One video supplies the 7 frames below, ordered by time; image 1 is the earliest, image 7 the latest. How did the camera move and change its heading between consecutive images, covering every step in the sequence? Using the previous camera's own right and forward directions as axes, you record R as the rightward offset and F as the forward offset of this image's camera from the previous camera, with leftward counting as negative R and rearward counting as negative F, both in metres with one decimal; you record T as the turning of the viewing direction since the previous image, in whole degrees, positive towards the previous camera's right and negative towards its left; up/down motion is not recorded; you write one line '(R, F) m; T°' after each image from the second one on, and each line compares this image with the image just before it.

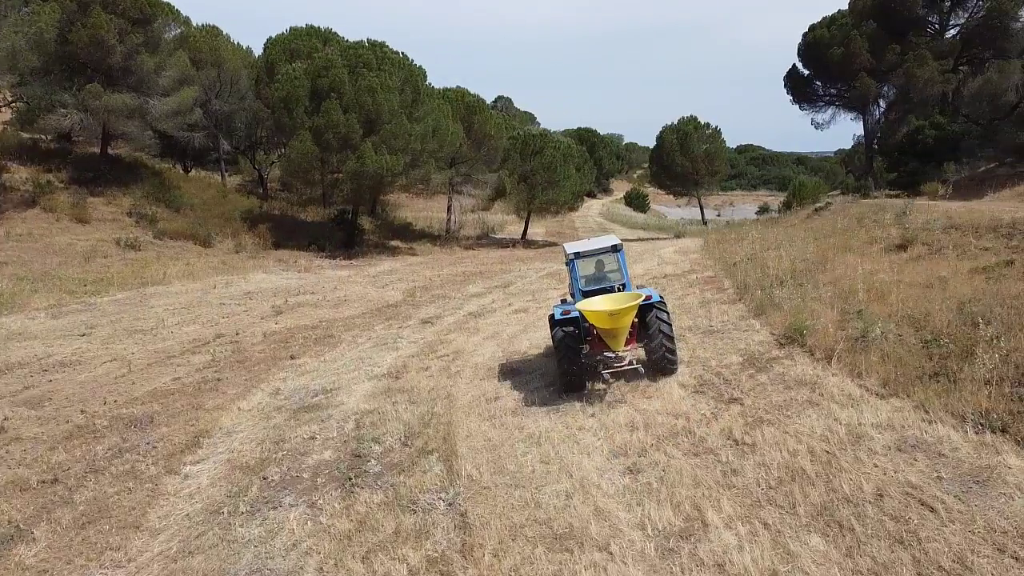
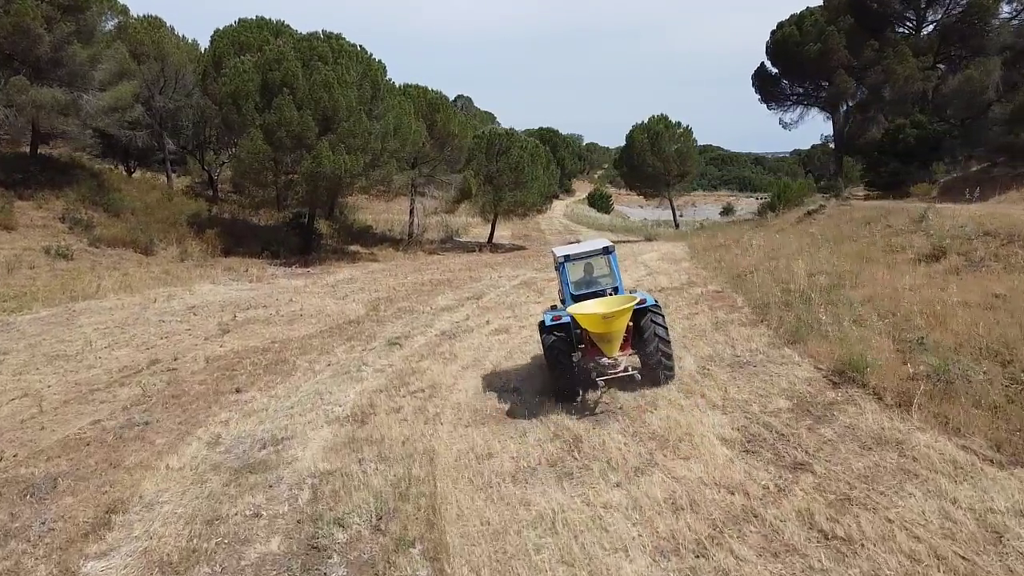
(-0.3, +1.4) m; +3°
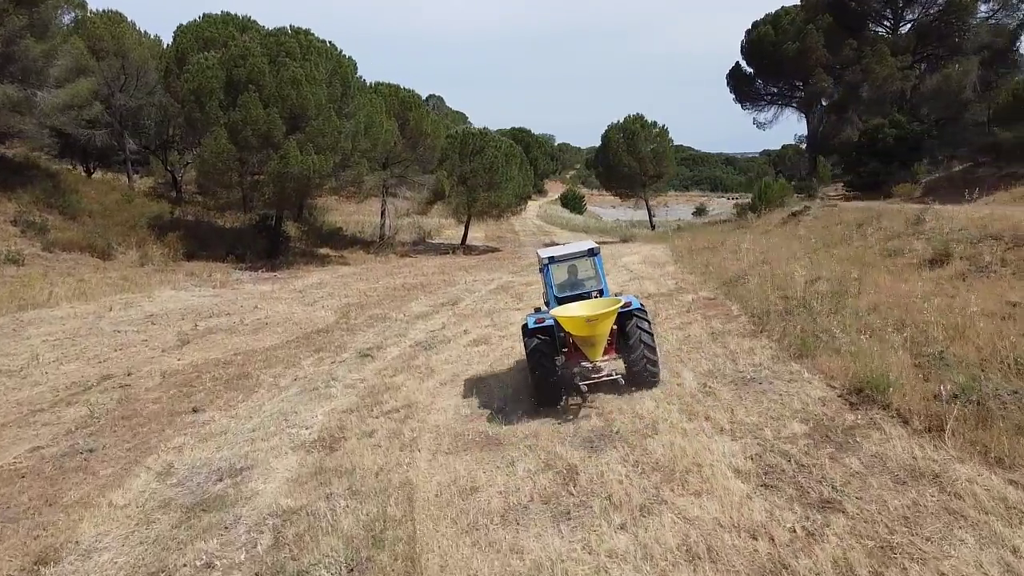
(-0.1, +0.6) m; +2°
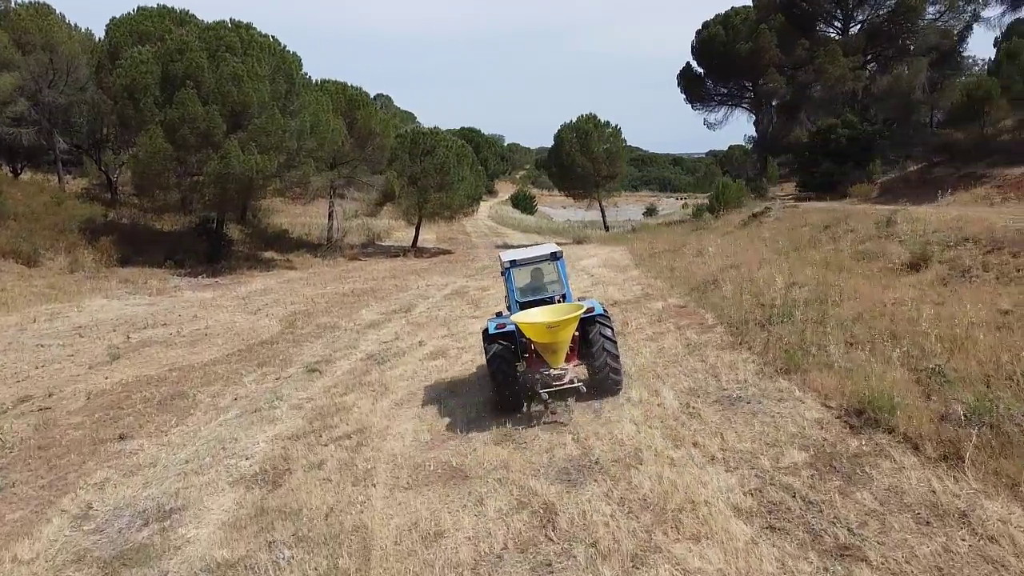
(-0.1, +0.6) m; +3°
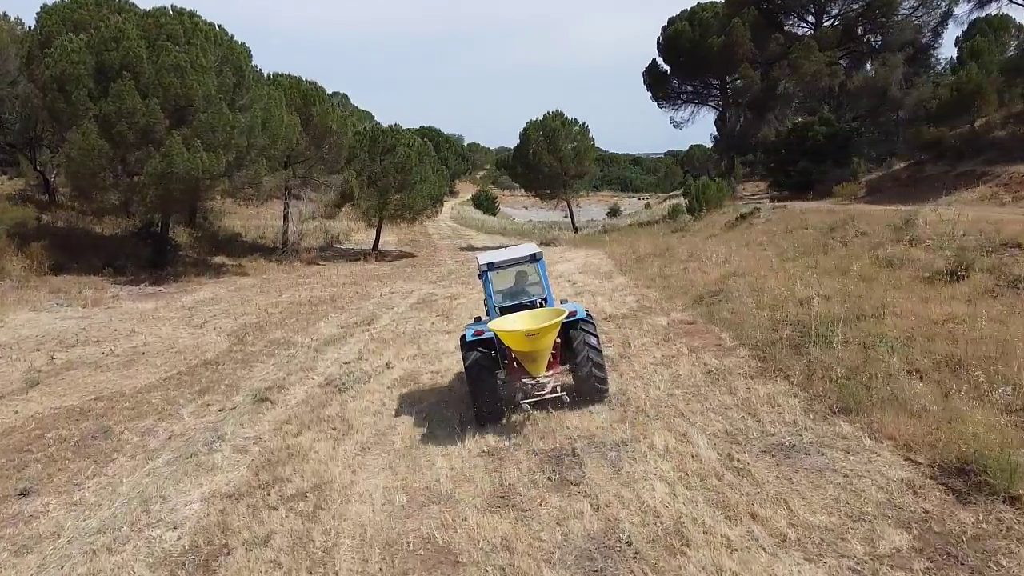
(-0.2, +1.2) m; +3°
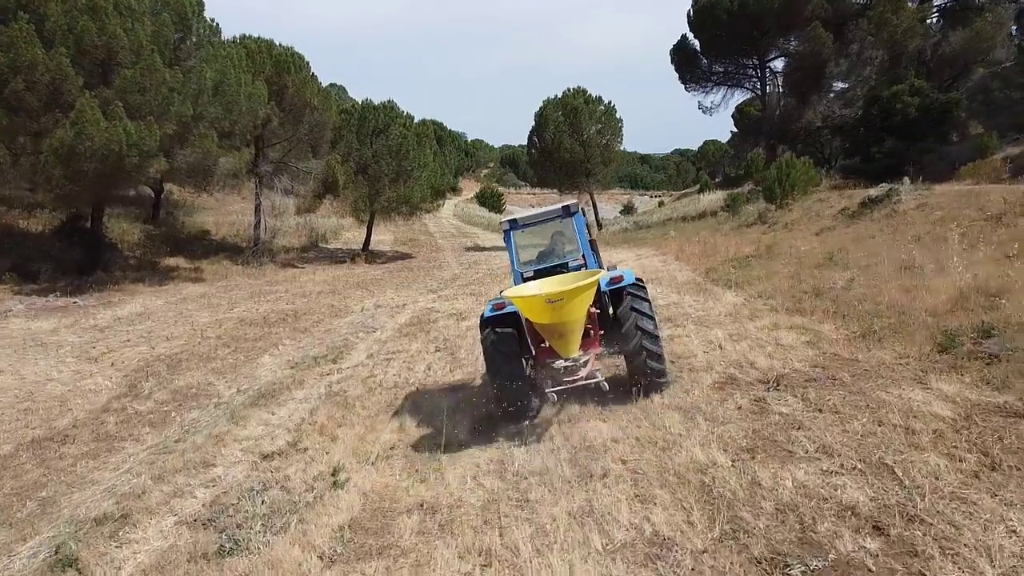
(-0.4, +4.5) m; 0°
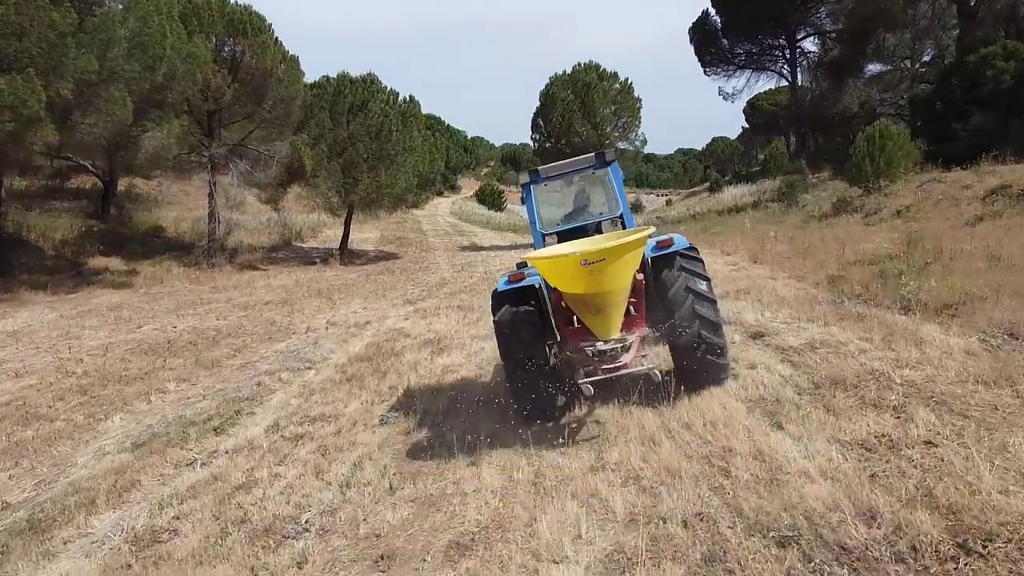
(0.0, +3.6) m; 0°
